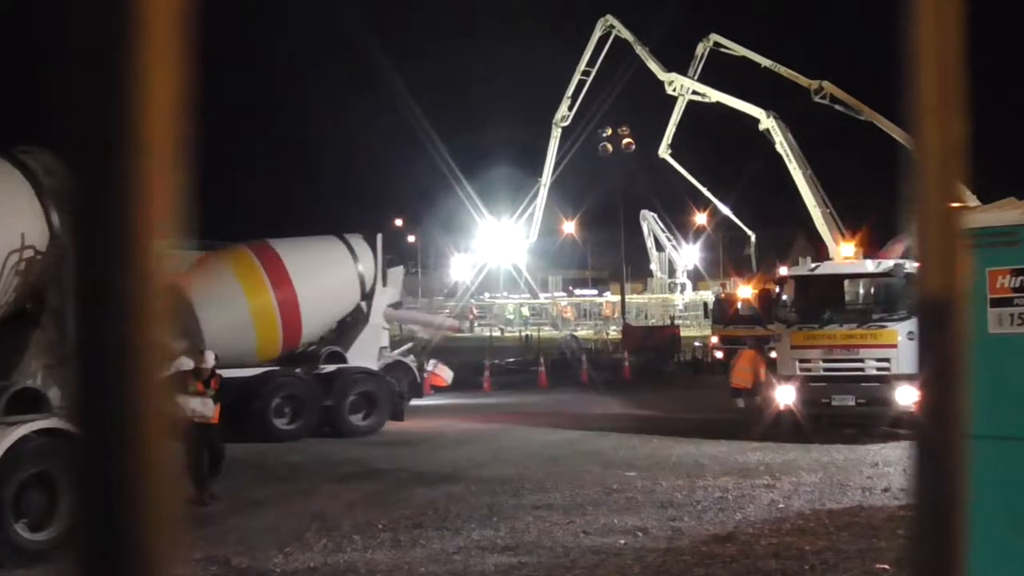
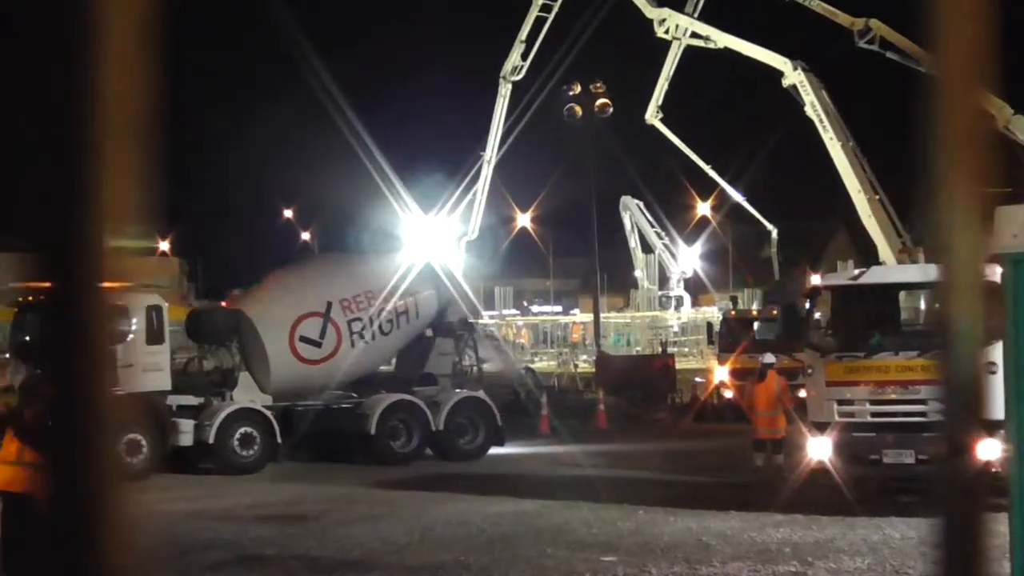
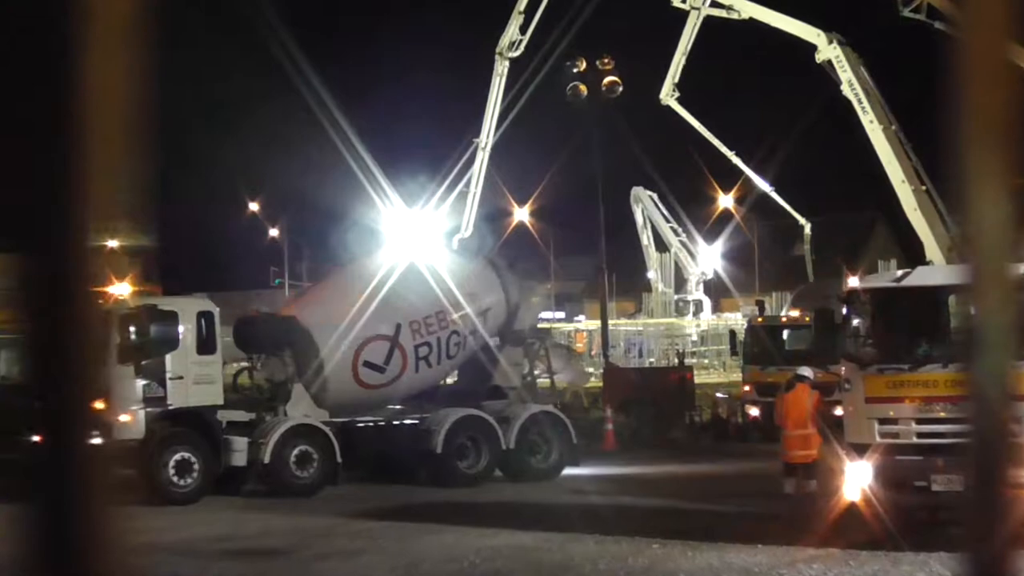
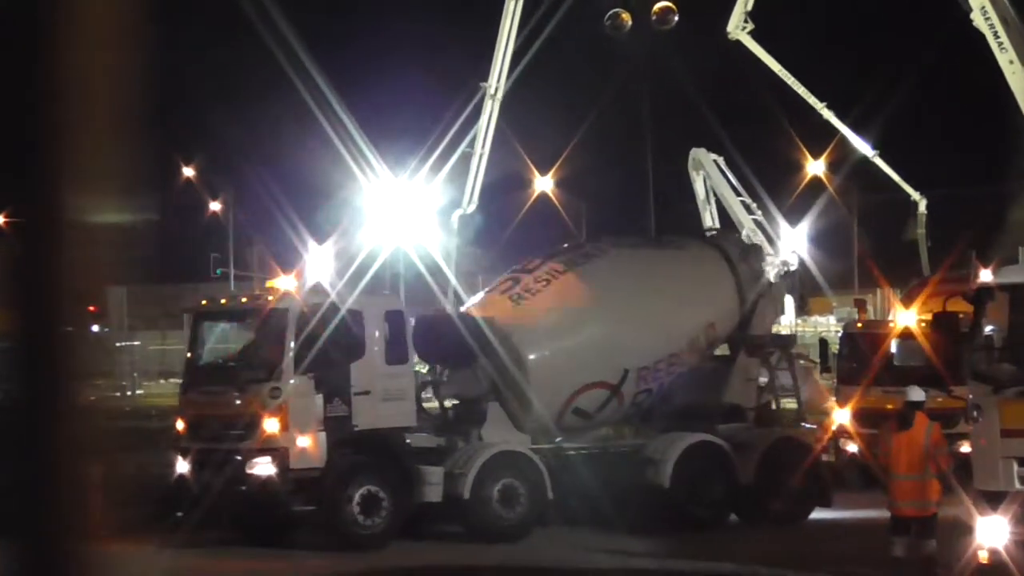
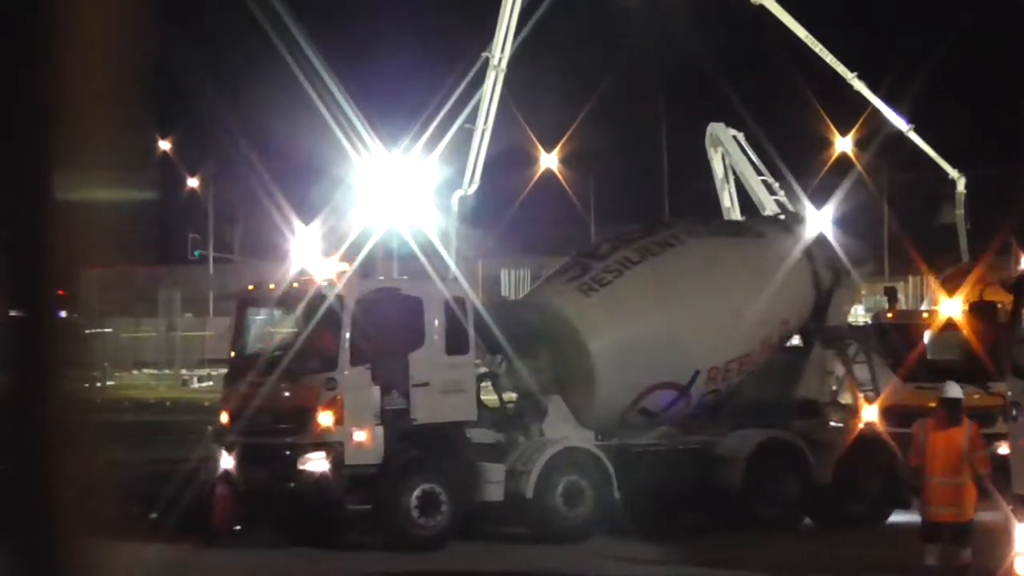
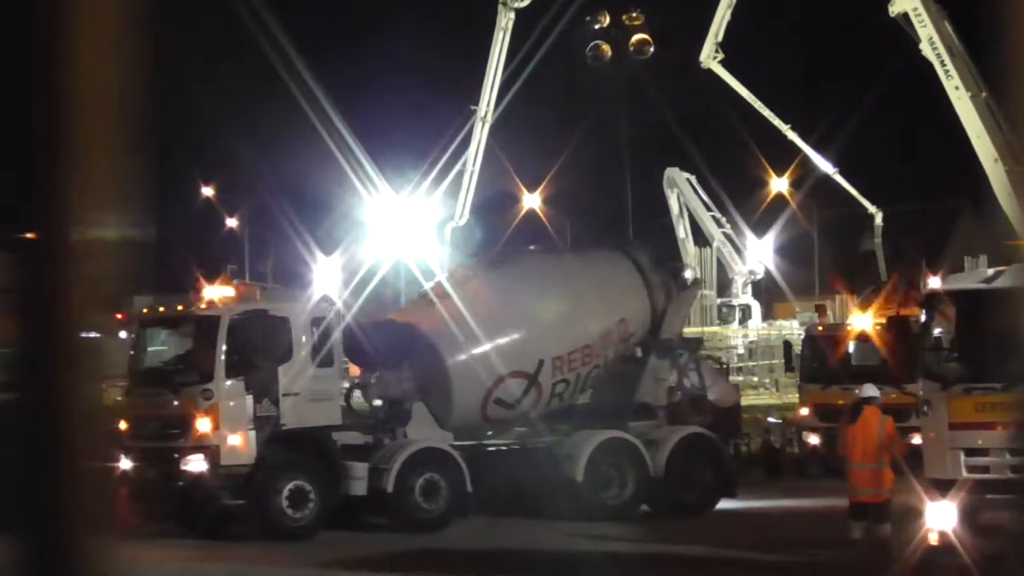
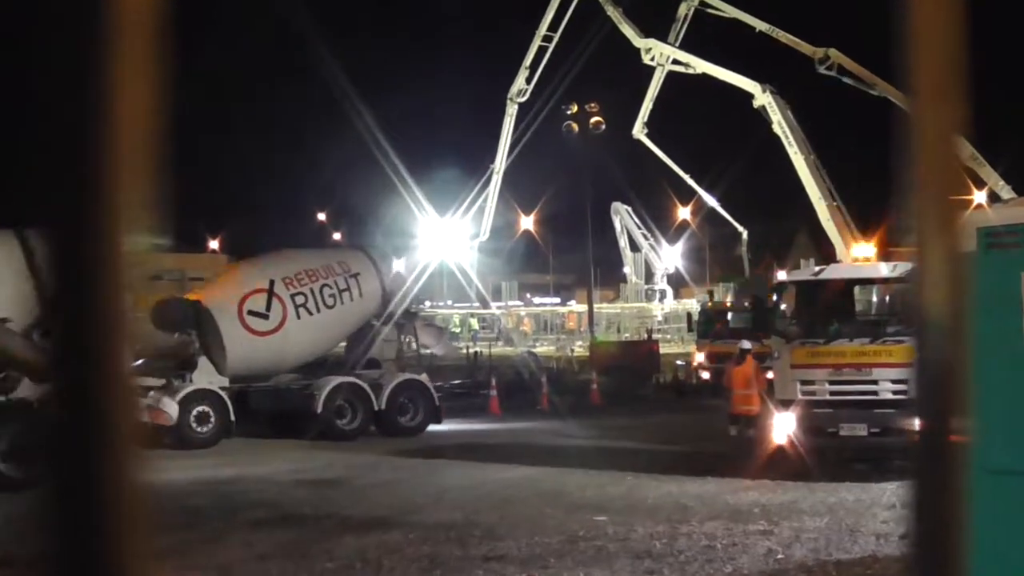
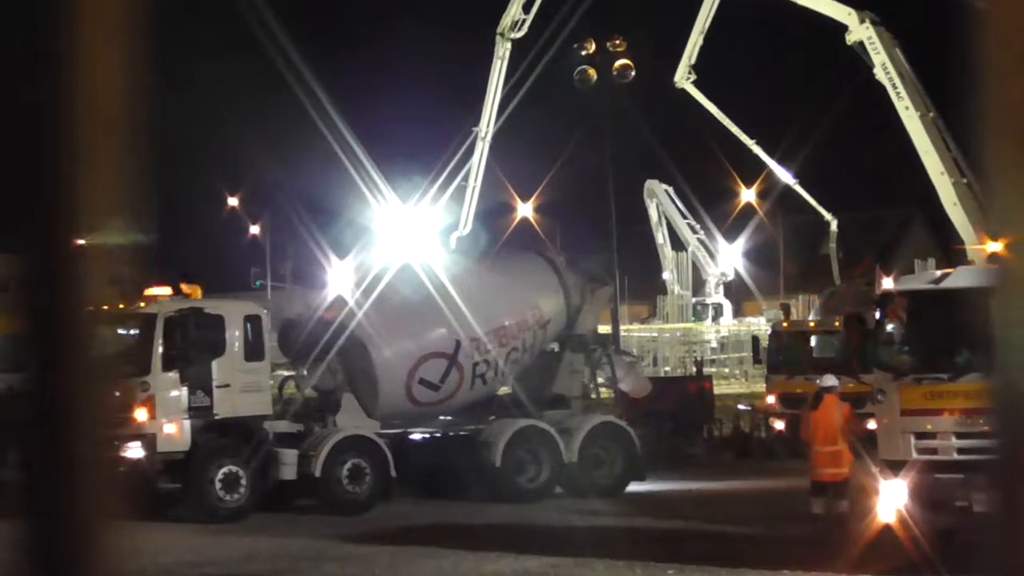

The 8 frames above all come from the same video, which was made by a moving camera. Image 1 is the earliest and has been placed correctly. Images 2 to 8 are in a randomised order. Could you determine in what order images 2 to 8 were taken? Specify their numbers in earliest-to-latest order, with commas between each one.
7, 2, 3, 8, 6, 4, 5
